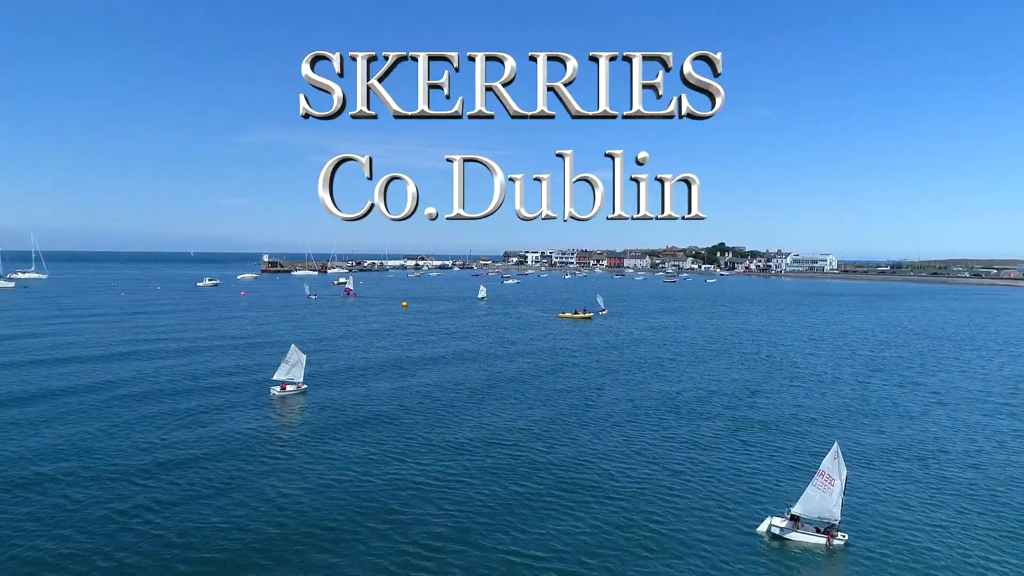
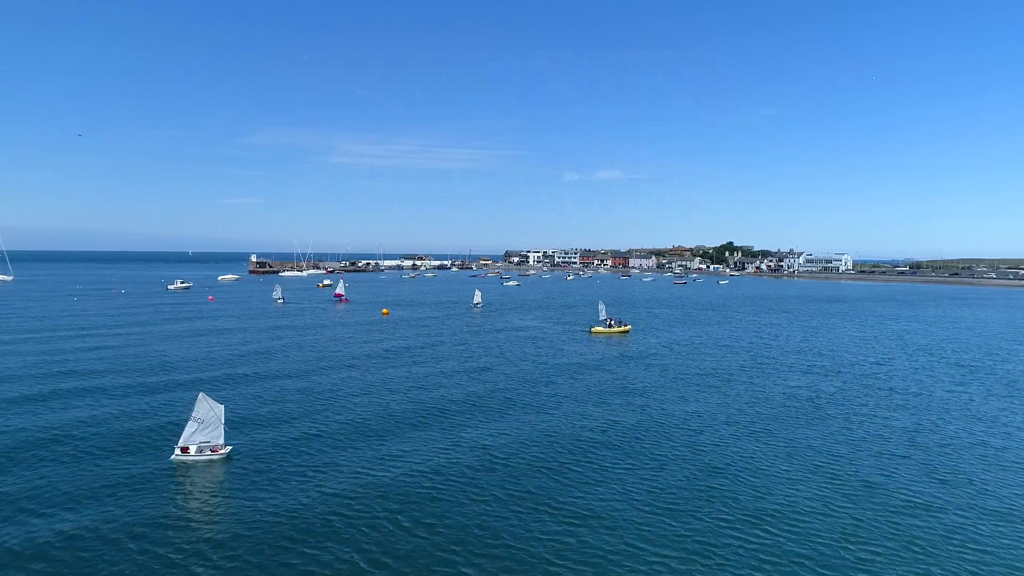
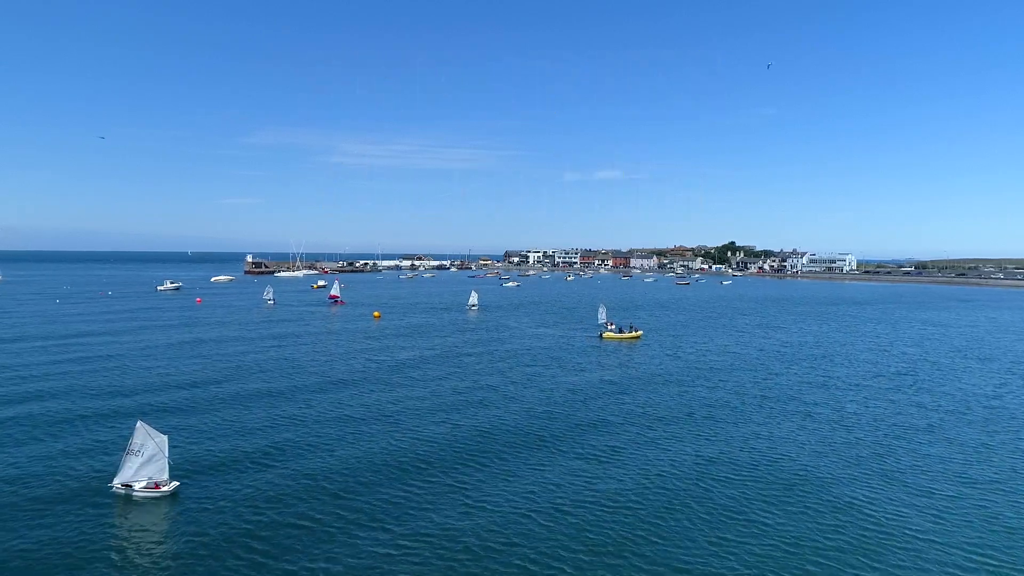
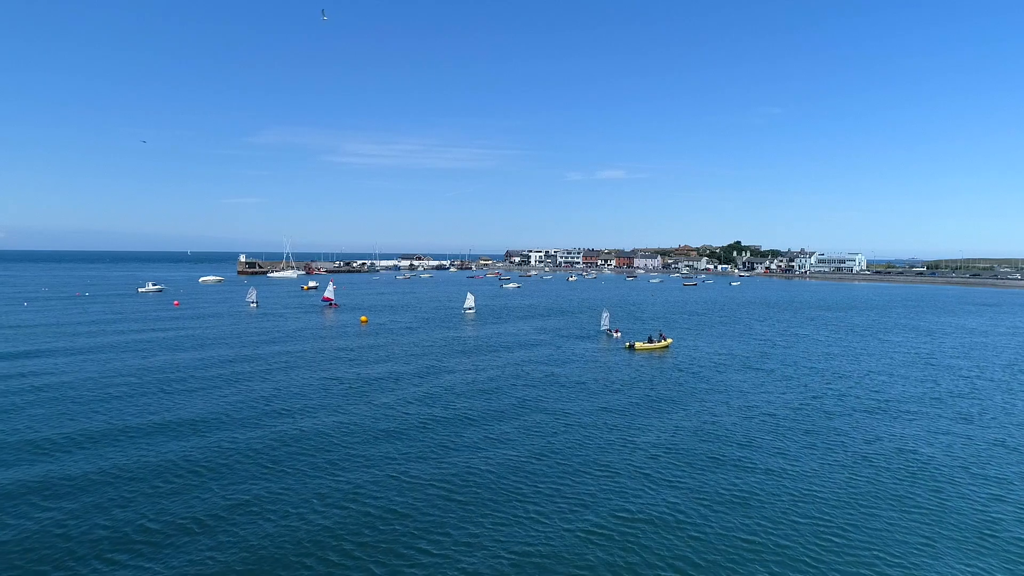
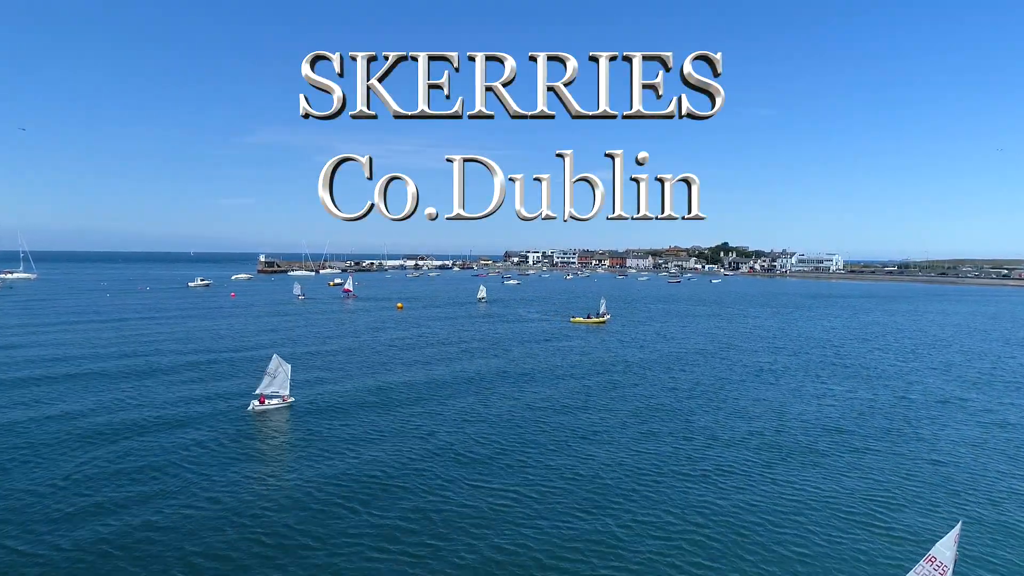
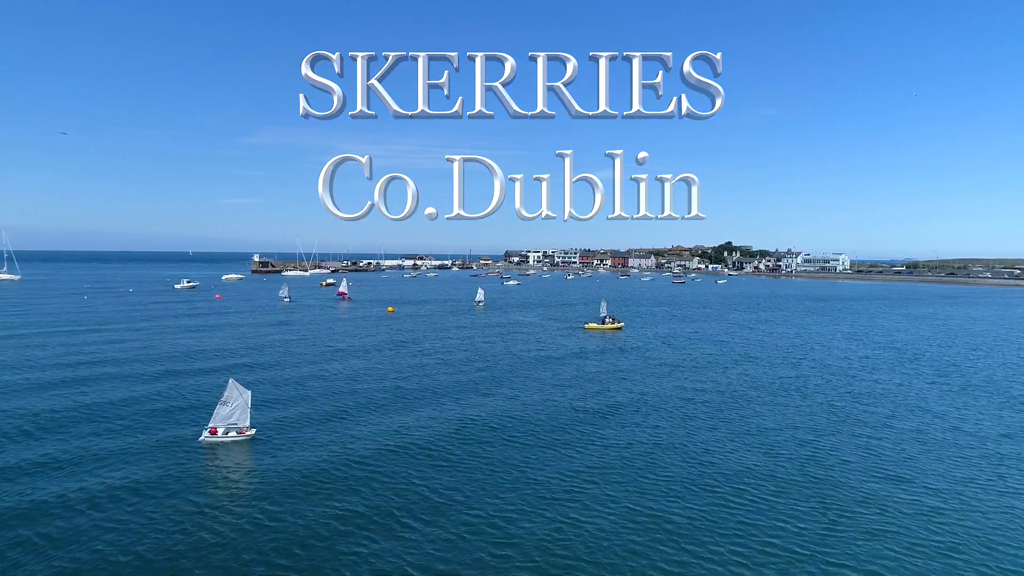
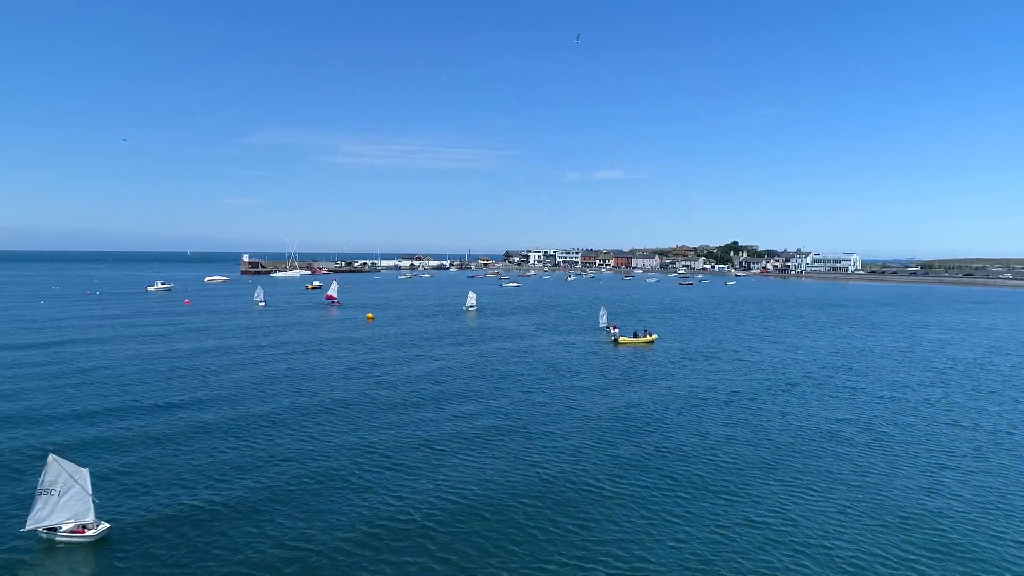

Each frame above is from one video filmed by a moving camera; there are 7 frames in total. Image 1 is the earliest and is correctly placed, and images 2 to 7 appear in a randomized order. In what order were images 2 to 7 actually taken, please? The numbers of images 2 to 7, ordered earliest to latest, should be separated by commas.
5, 6, 2, 3, 7, 4
